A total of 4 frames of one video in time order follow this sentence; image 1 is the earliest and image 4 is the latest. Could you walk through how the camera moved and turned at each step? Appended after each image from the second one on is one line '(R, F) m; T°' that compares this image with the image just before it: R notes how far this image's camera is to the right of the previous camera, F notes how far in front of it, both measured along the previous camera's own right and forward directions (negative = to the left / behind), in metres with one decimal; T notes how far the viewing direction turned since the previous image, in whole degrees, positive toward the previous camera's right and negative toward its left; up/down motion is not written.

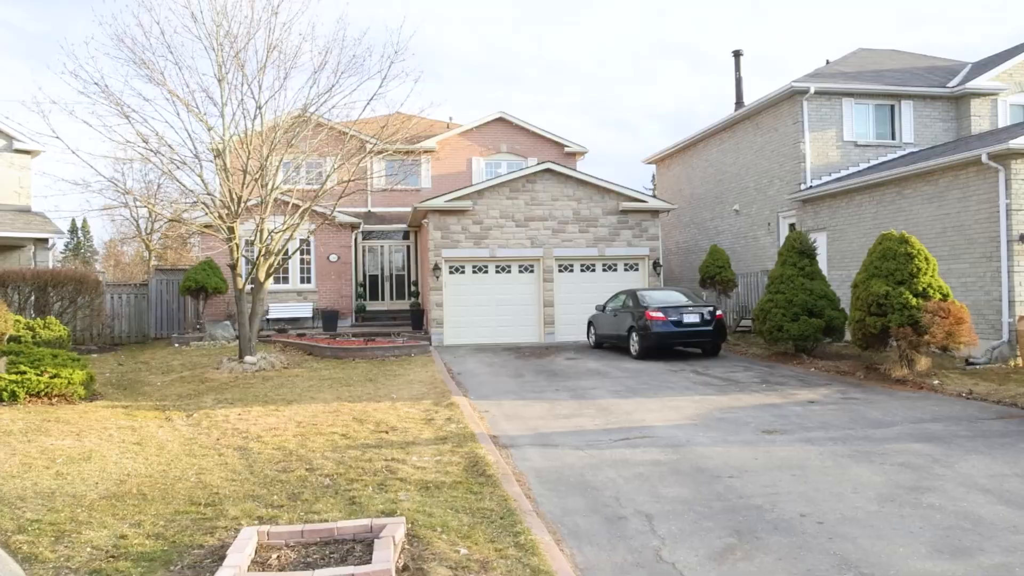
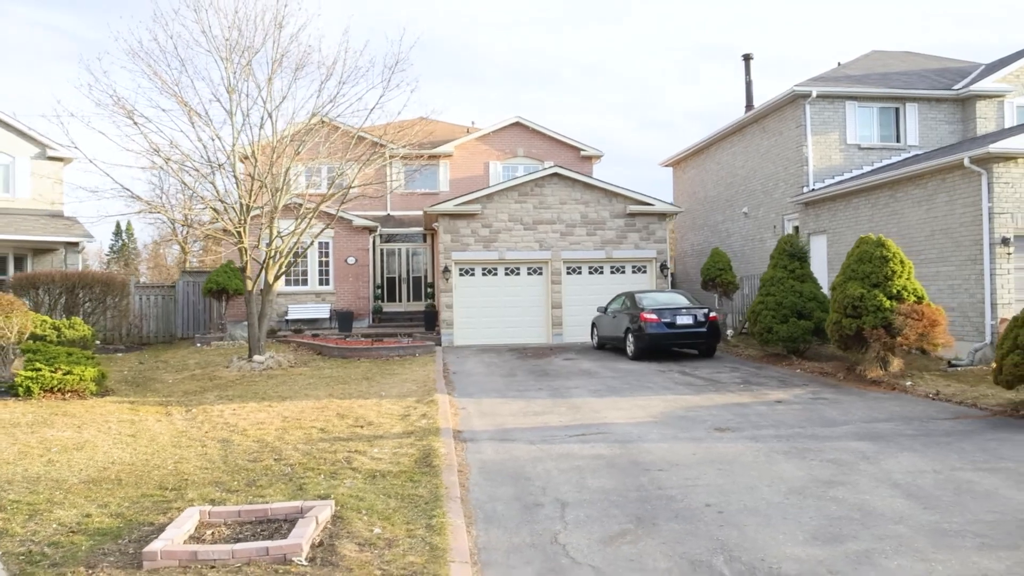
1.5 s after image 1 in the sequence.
(+0.8, -0.4) m; -3°
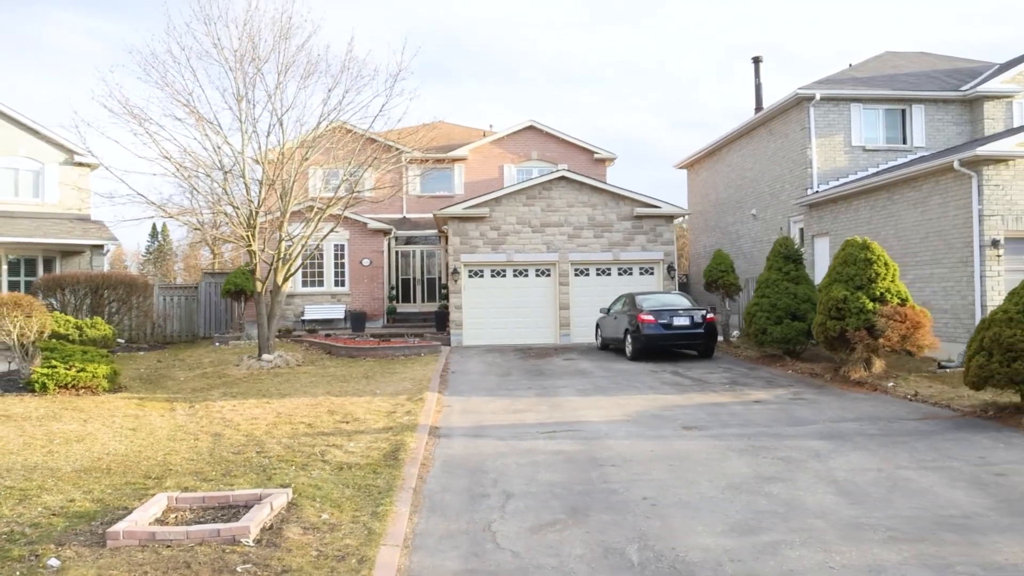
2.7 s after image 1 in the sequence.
(+0.6, -0.3) m; -2°
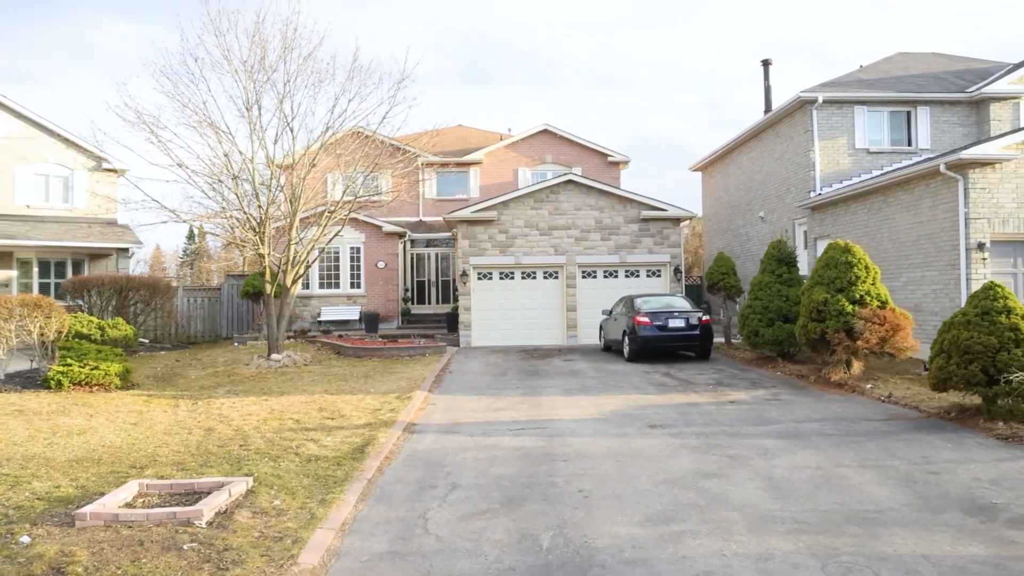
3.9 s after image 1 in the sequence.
(+0.7, -0.3) m; -2°
